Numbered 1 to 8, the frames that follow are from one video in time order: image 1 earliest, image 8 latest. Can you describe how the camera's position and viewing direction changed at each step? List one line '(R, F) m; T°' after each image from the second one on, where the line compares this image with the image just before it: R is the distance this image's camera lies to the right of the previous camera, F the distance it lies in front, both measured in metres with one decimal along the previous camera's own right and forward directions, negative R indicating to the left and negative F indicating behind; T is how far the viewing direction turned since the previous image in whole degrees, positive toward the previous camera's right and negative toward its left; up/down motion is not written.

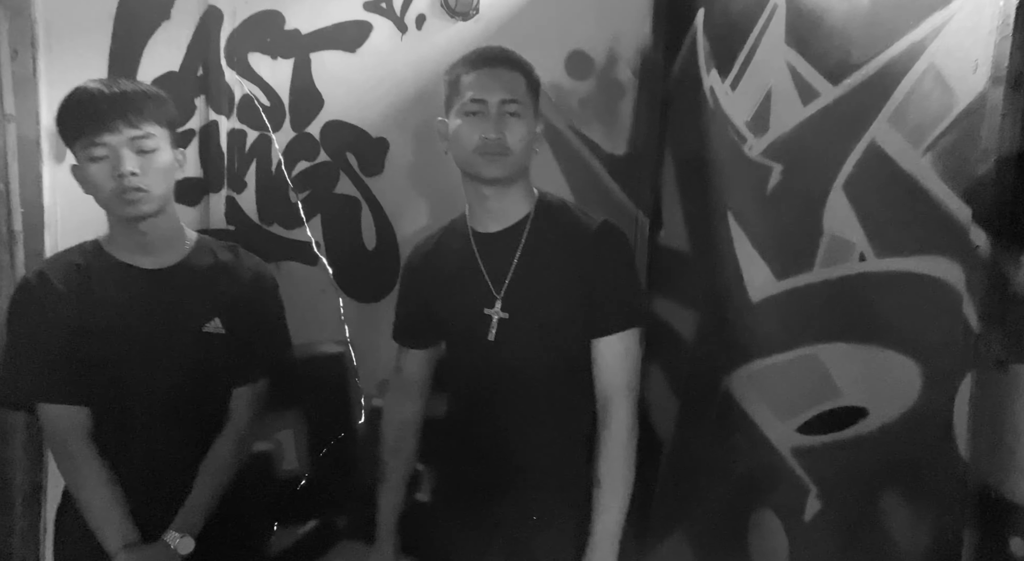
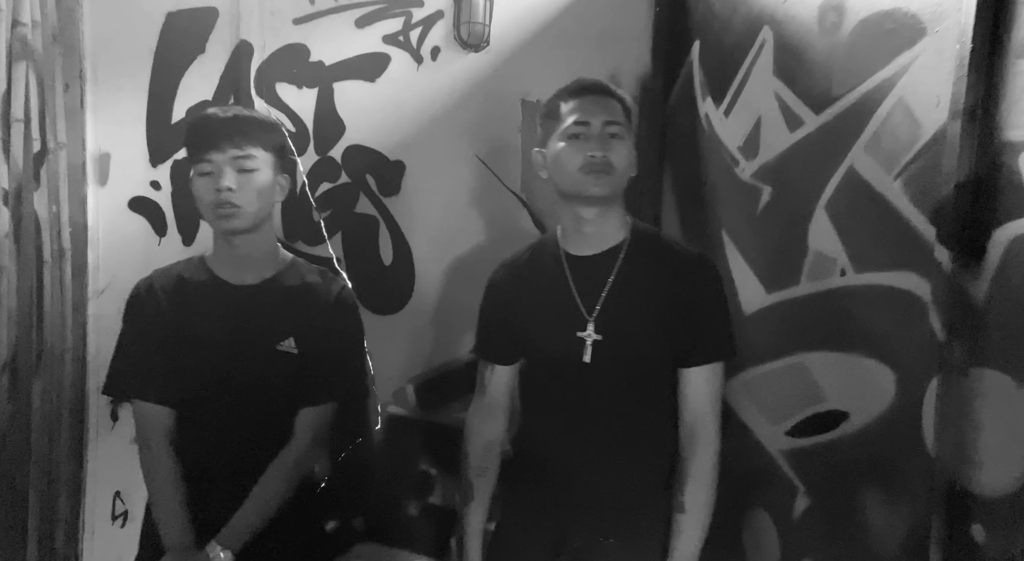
(+0.2, -0.1) m; -5°
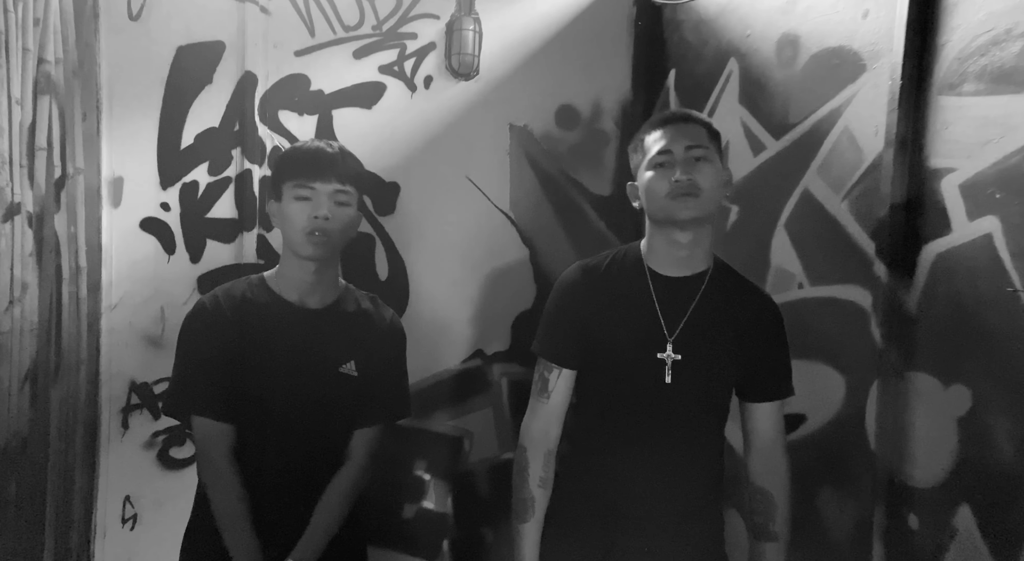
(+0.1, -0.2) m; 0°
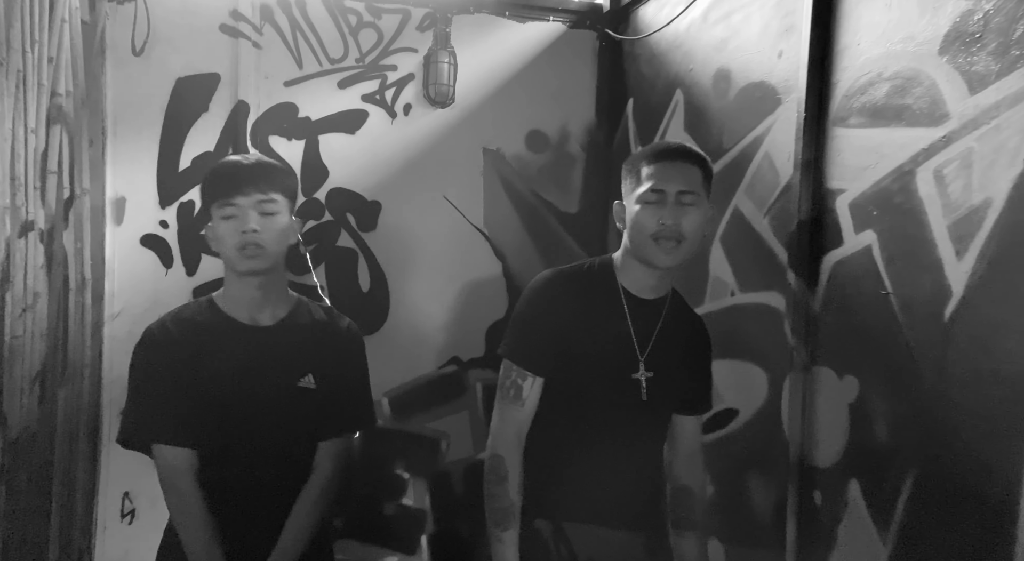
(+0.1, -0.2) m; 0°
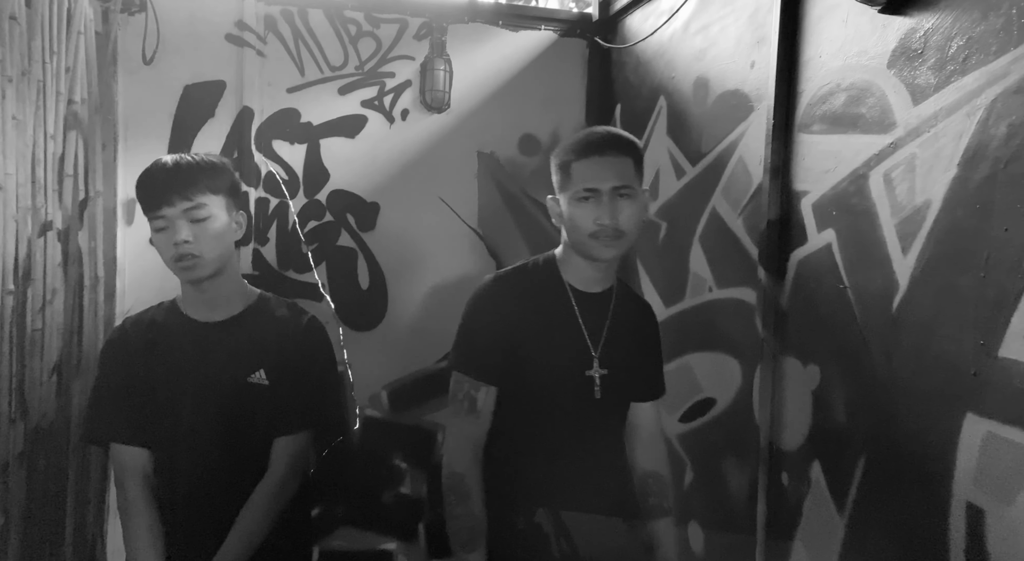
(0.0, -0.1) m; 0°
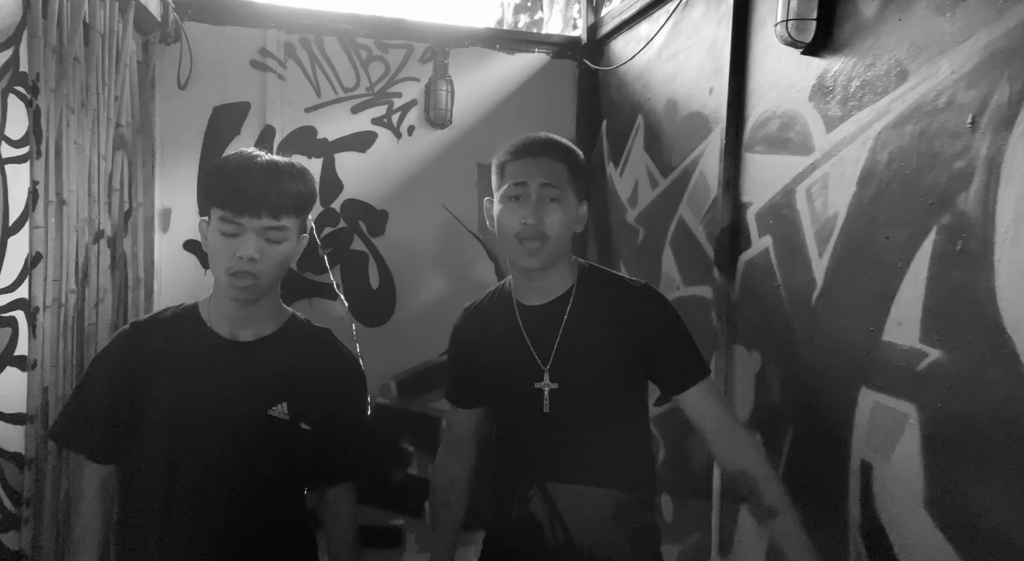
(+0.1, -0.3) m; -1°
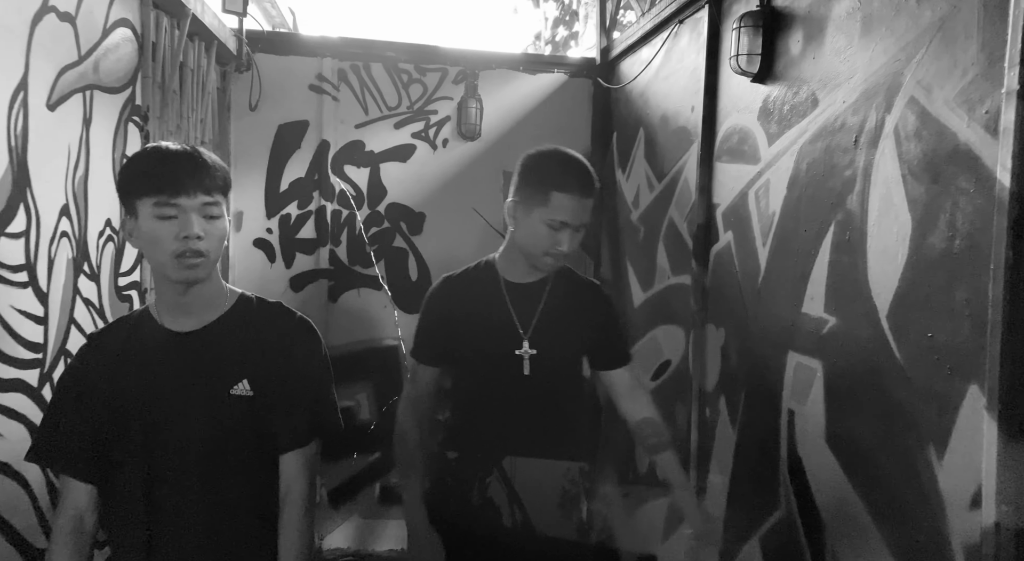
(+0.1, -0.5) m; -4°
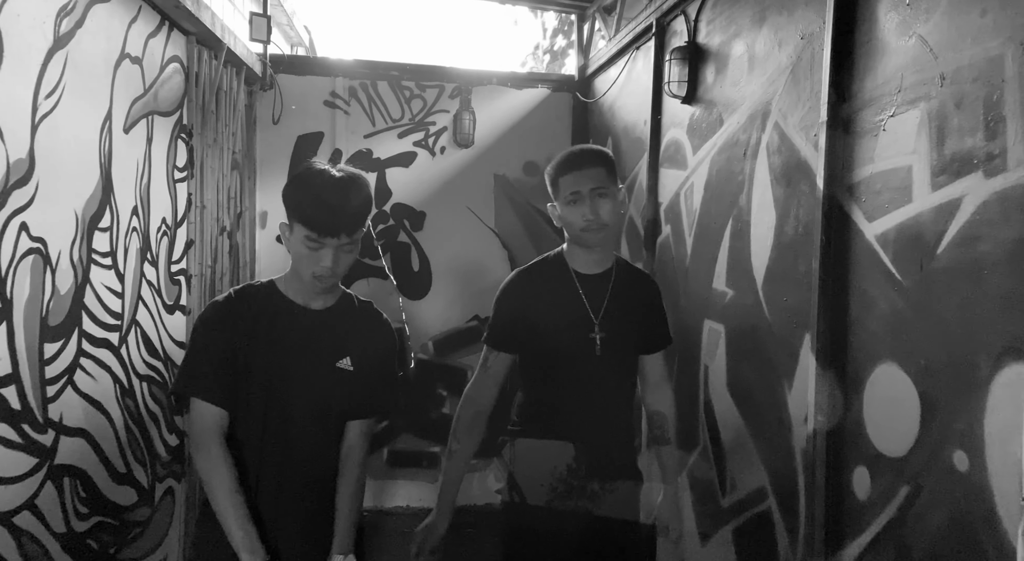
(+0.2, -0.6) m; -1°
